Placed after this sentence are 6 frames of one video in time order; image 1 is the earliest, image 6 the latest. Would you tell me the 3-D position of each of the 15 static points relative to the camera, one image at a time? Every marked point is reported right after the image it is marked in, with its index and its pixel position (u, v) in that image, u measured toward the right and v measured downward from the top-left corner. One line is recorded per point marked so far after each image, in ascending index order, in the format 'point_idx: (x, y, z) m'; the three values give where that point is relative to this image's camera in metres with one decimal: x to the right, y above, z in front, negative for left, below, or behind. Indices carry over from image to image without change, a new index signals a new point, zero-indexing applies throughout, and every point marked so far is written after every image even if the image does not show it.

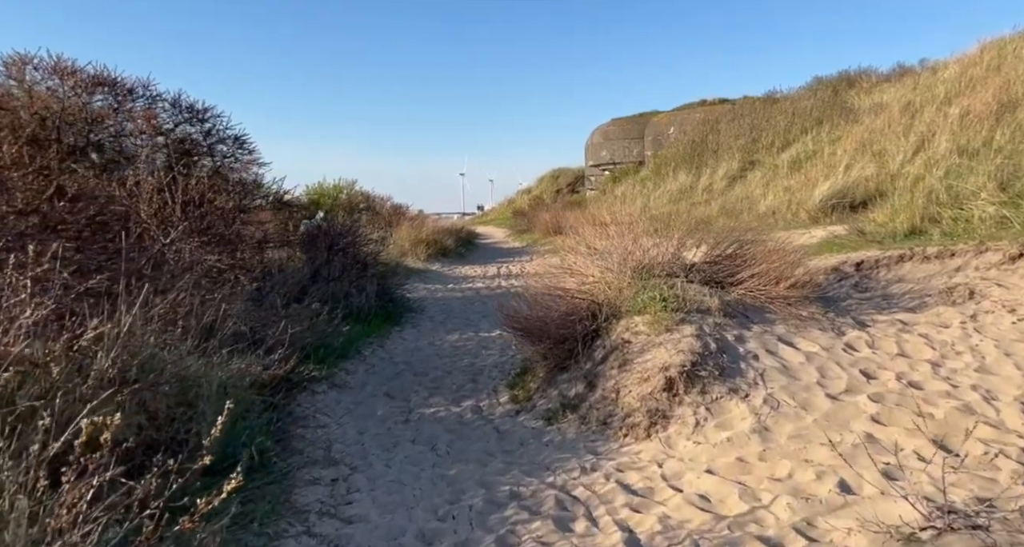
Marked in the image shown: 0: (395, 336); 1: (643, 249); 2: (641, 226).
0: (-1.2, -0.6, +7.3) m
1: (+0.9, +0.2, +4.9) m
2: (+0.9, +0.3, +5.3) m
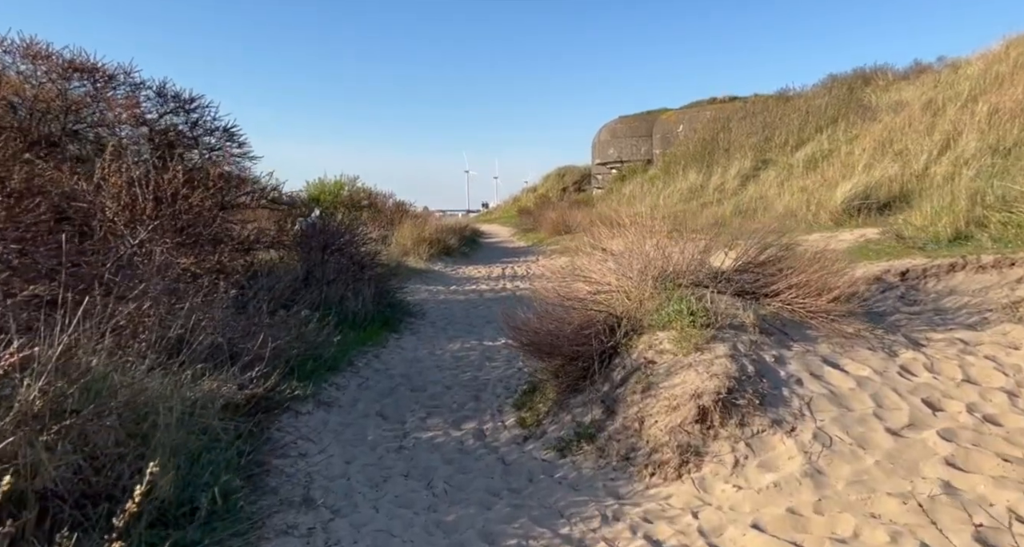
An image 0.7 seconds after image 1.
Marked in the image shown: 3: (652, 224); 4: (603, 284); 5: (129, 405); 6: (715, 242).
0: (-1.1, -0.6, +6.8) m
1: (+0.9, +0.1, +4.4) m
2: (+1.0, +0.3, +4.7) m
3: (+0.9, +0.3, +4.8) m
4: (+0.6, -0.1, +4.6) m
5: (-1.5, -0.5, +2.9) m
6: (+1.2, +0.2, +4.5) m
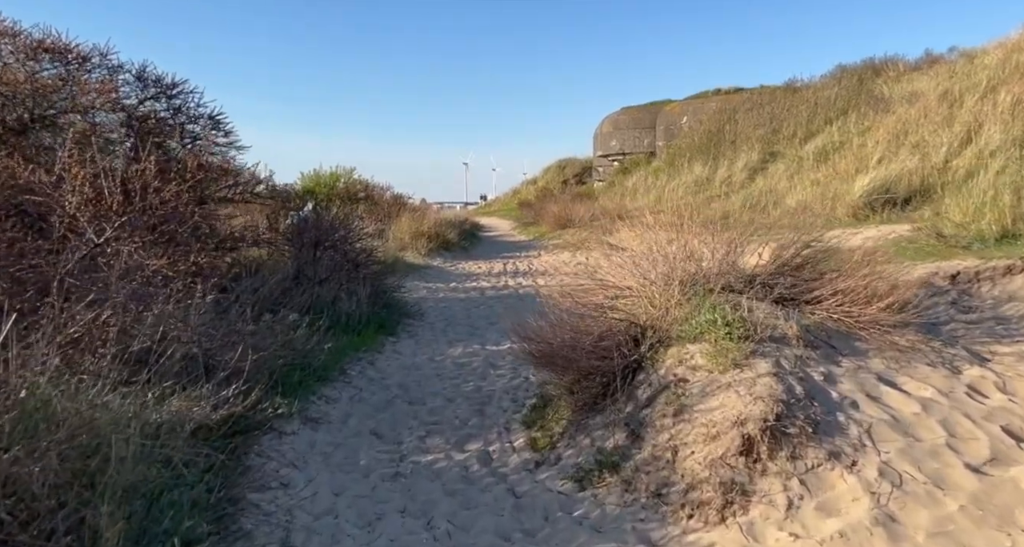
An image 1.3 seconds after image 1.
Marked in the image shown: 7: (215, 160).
0: (-1.1, -0.6, +6.3) m
1: (+1.0, +0.1, +4.0) m
2: (+1.1, +0.3, +4.3) m
3: (+1.0, +0.3, +4.4) m
4: (+0.6, -0.1, +4.1) m
5: (-1.4, -0.5, +2.4) m
6: (+1.3, +0.2, +4.1) m
7: (-2.3, +0.9, +5.7) m
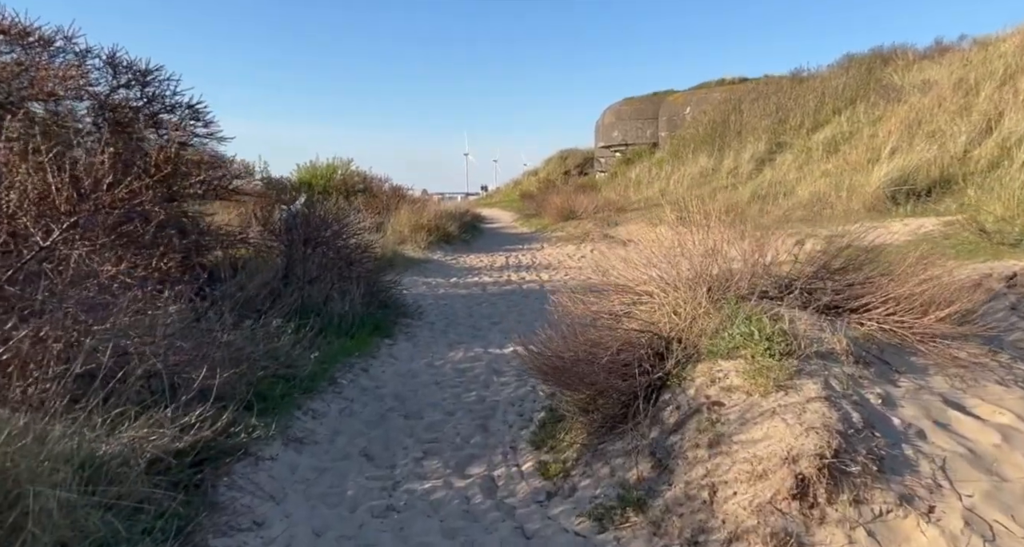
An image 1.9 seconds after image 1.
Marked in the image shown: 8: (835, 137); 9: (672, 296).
0: (-1.0, -0.6, +5.9) m
1: (+1.0, +0.1, +3.5) m
2: (+1.1, +0.3, +3.8) m
3: (+1.0, +0.3, +3.9) m
4: (+0.7, -0.1, +3.7) m
5: (-1.4, -0.6, +2.0) m
6: (+1.3, +0.2, +3.6) m
7: (-2.2, +0.9, +5.2) m
8: (+7.4, +3.1, +17.1) m
9: (+0.7, -0.1, +3.5) m
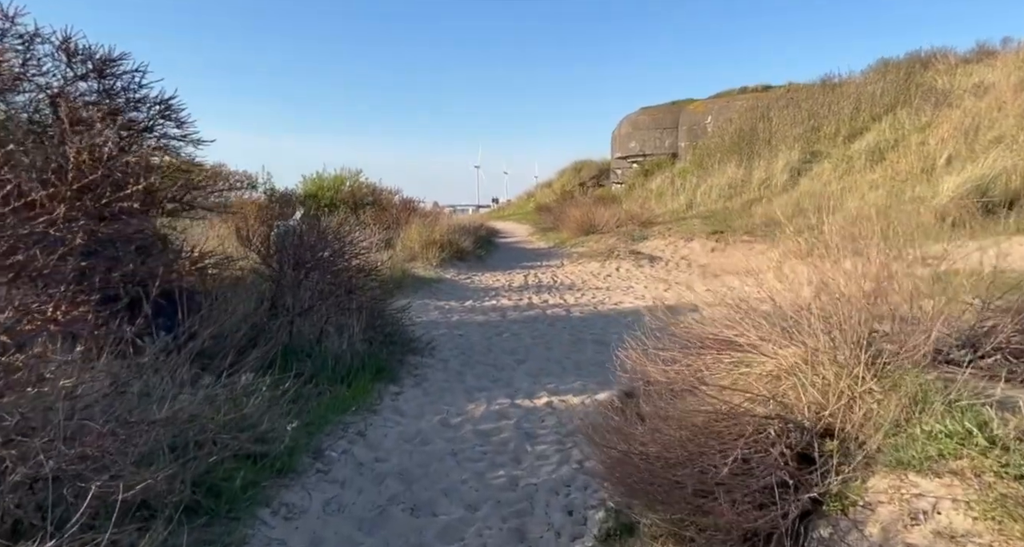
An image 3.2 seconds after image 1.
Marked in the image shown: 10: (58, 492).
0: (-0.8, -0.8, +4.7) m
1: (+1.2, -0.1, +2.4) m
2: (+1.3, +0.1, +2.7) m
3: (+1.2, +0.1, +2.8) m
4: (+0.8, -0.3, +2.5) m
5: (-1.2, -0.7, +0.8) m
6: (+1.5, 0.0, +2.4) m
7: (-2.0, +0.6, +4.1) m
8: (+7.8, +2.7, +15.8) m
9: (+0.9, -0.3, +2.3) m
10: (-1.4, -0.7, +2.2) m
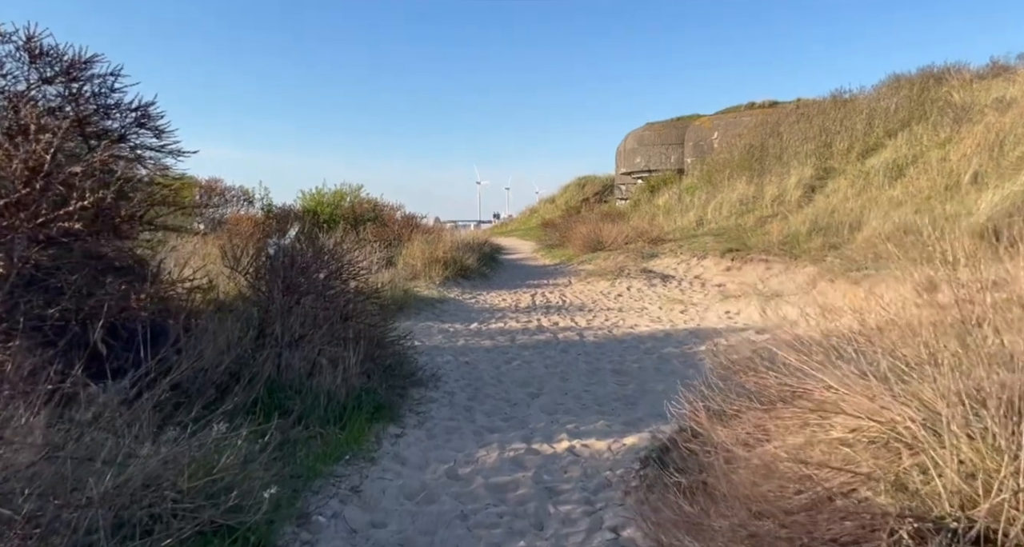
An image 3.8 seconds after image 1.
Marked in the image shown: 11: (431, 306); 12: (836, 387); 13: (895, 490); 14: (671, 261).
0: (-0.7, -1.0, +4.1) m
1: (+1.3, -0.2, +1.8) m
2: (+1.4, 0.0, +2.1) m
3: (+1.3, 0.0, +2.2) m
4: (+0.9, -0.4, +1.9) m
5: (-1.1, -0.8, +0.3) m
6: (+1.6, -0.1, +1.9) m
7: (-1.9, +0.5, +3.5) m
8: (+7.9, +2.3, +15.3) m
9: (+1.0, -0.4, +1.7) m
10: (-1.3, -0.8, +1.6) m
11: (-1.1, -0.5, +10.3) m
12: (+0.9, -0.3, +2.0) m
13: (+0.9, -0.5, +1.7) m
14: (+3.2, +0.2, +15.0) m
